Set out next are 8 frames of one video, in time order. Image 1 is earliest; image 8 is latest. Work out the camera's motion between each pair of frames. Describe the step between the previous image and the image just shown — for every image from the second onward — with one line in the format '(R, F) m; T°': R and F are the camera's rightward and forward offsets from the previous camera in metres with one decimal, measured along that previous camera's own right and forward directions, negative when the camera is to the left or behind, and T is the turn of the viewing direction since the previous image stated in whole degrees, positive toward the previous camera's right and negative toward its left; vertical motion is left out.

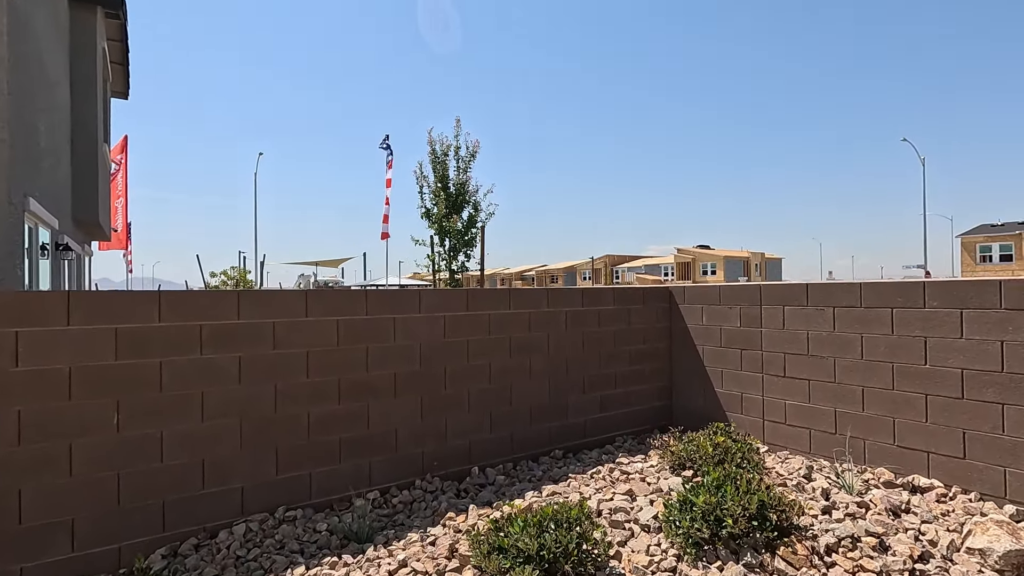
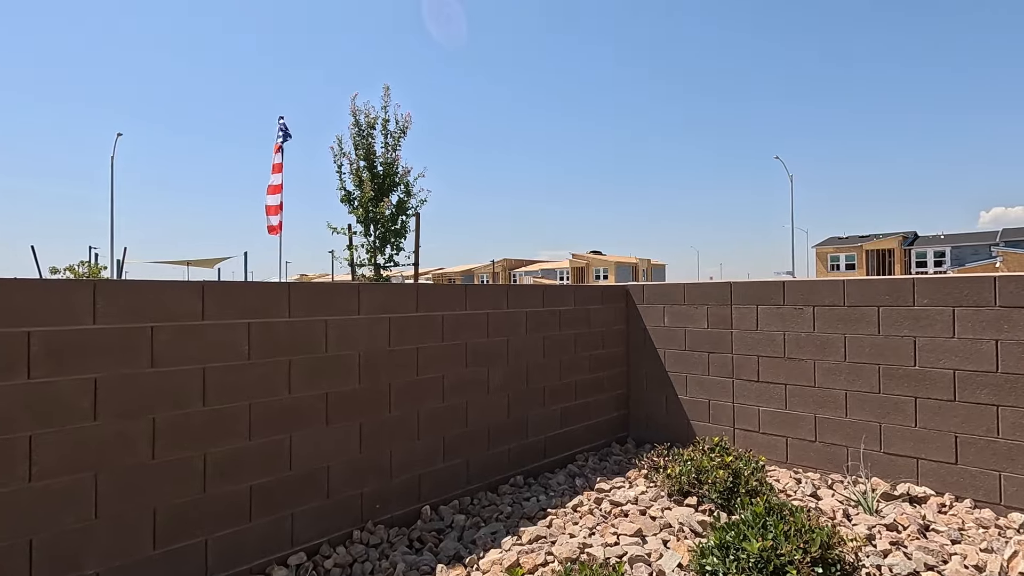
(-0.4, +0.8) m; +11°
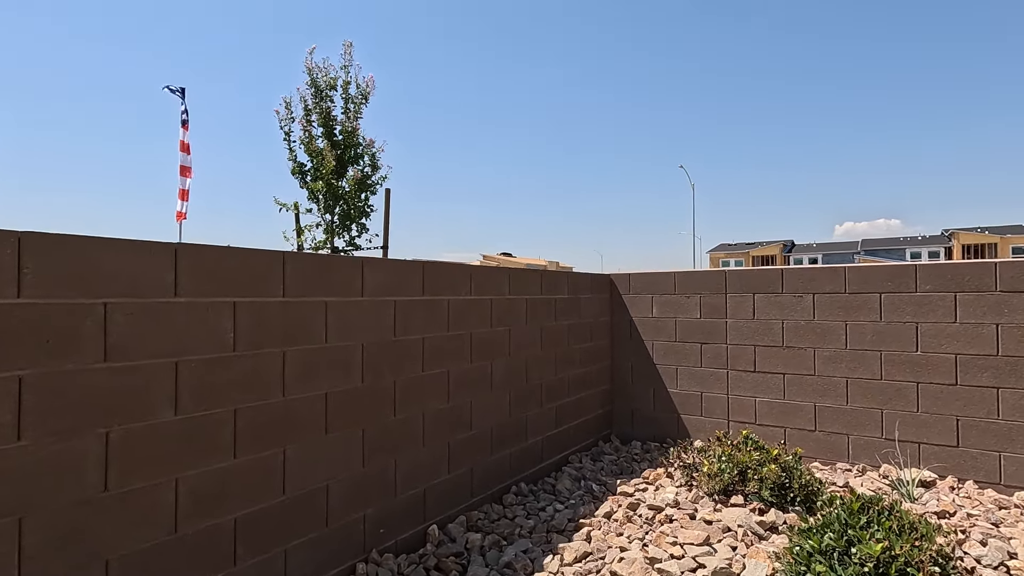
(-0.6, +0.5) m; +10°
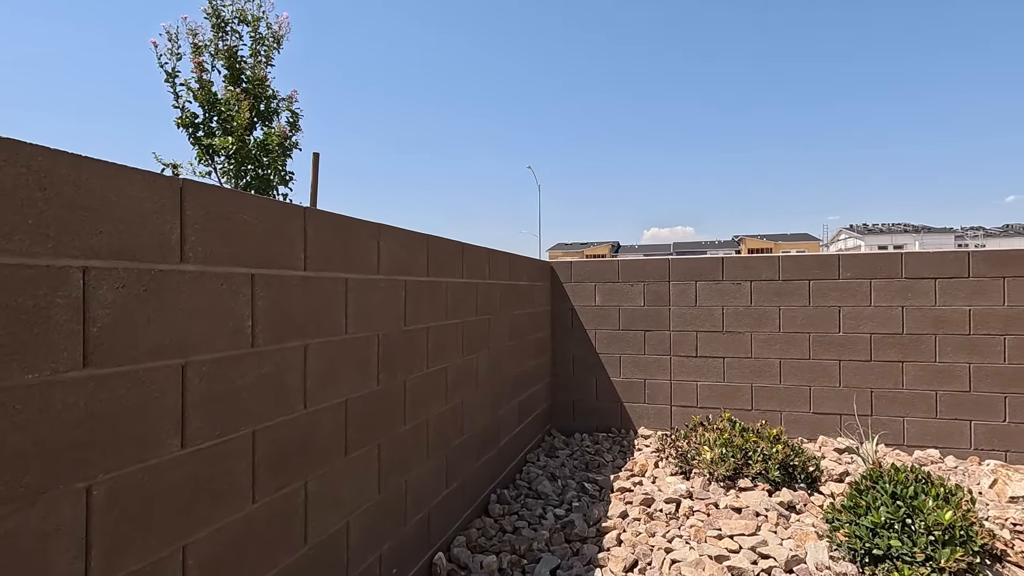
(-0.8, +0.5) m; +17°
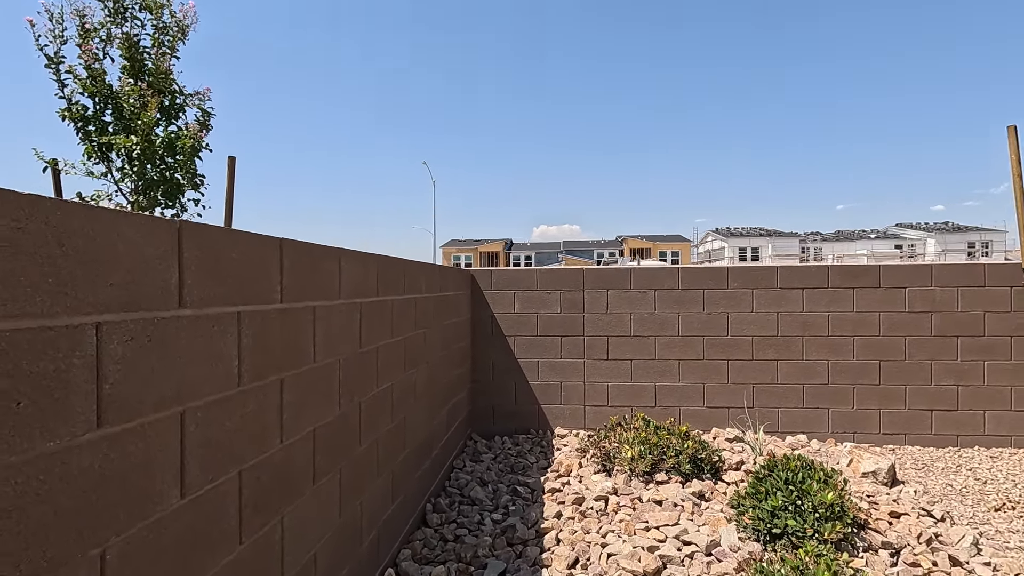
(-0.3, -0.1) m; +12°
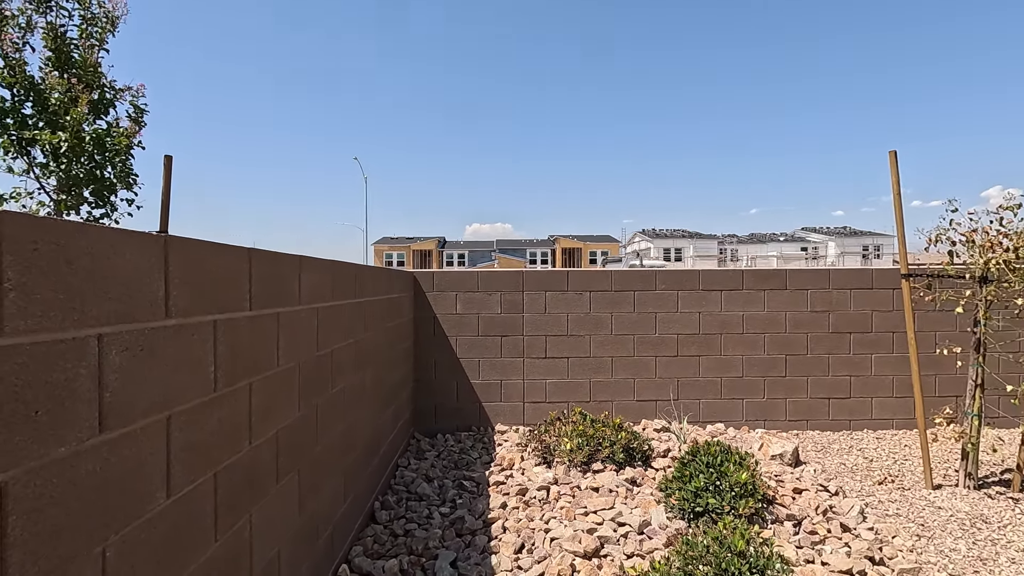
(-0.1, -0.2) m; +7°
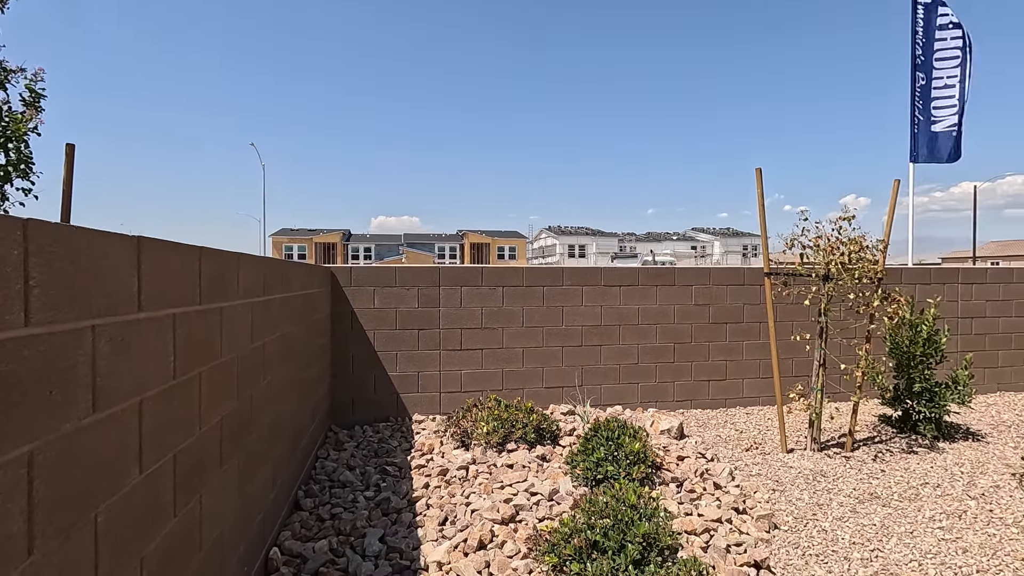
(-0.1, -0.3) m; +10°
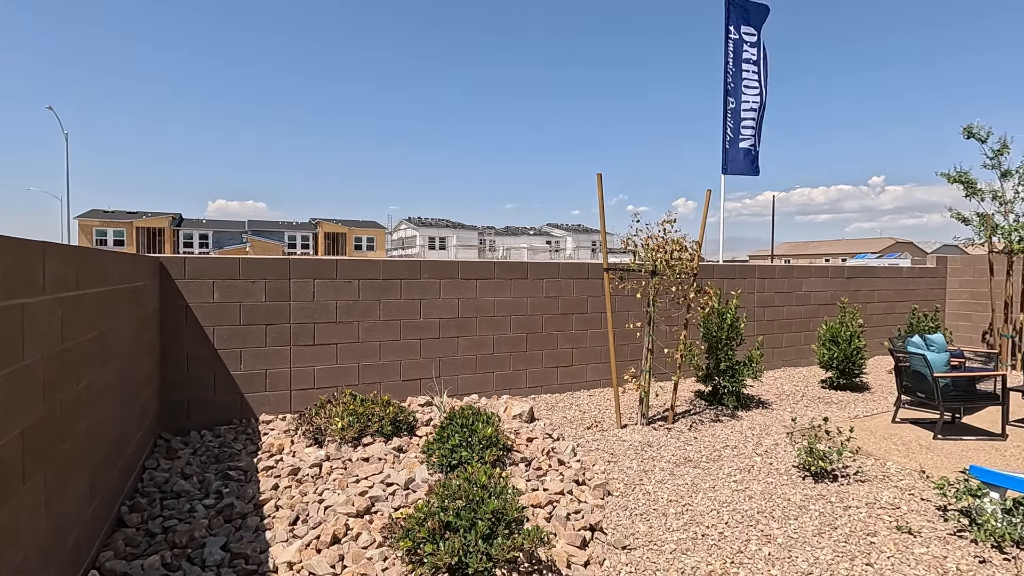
(0.0, -0.1) m; +15°
